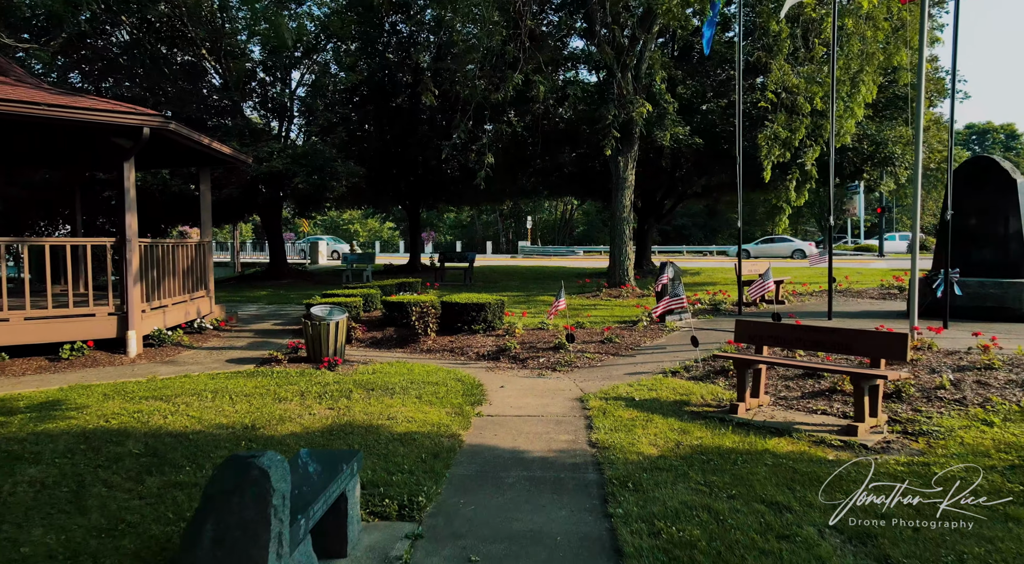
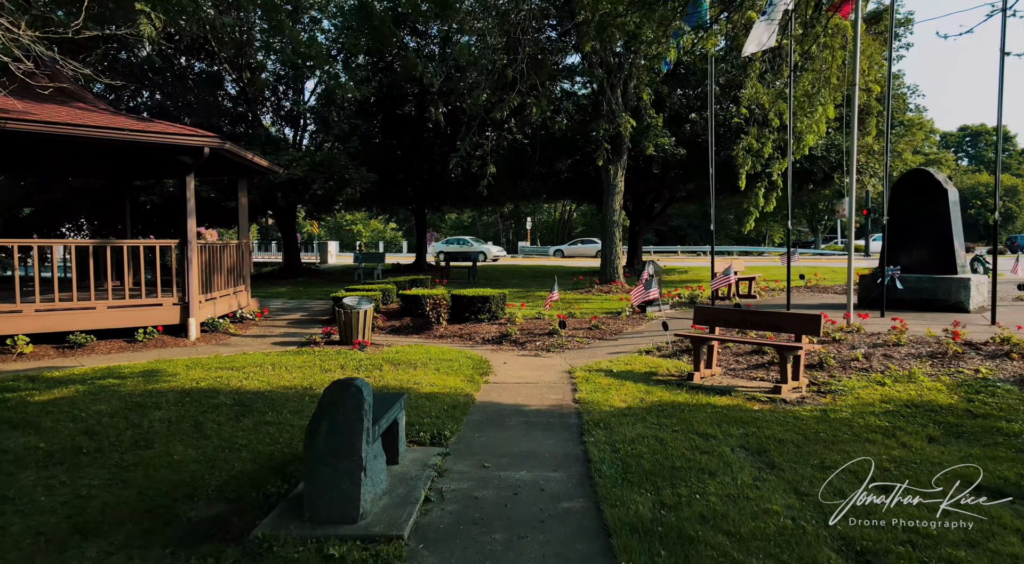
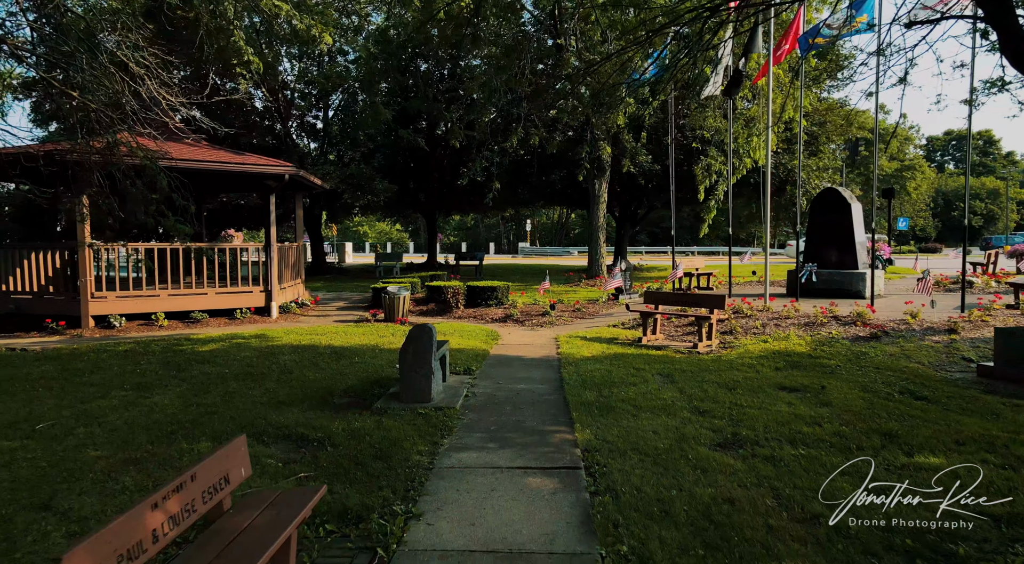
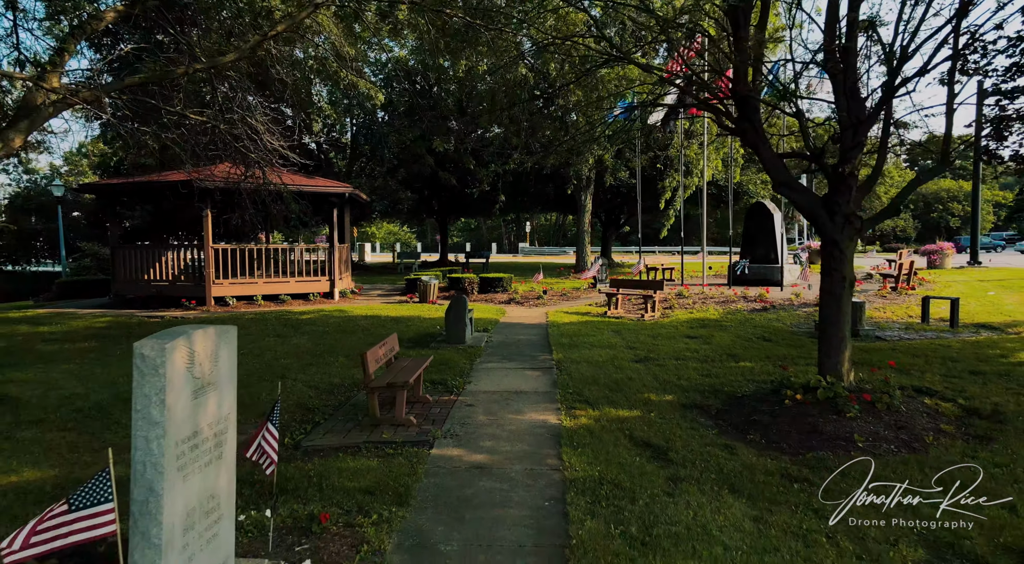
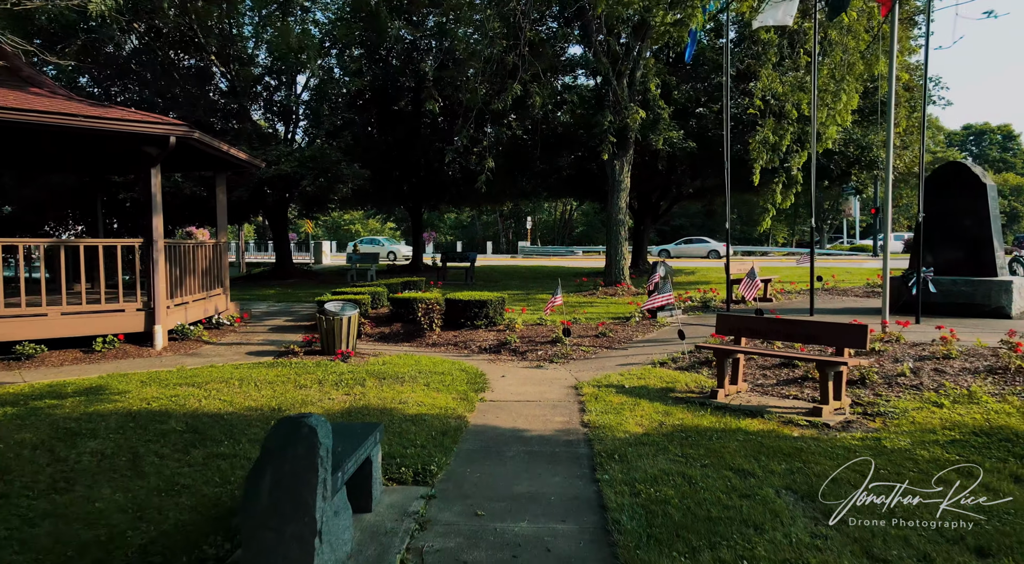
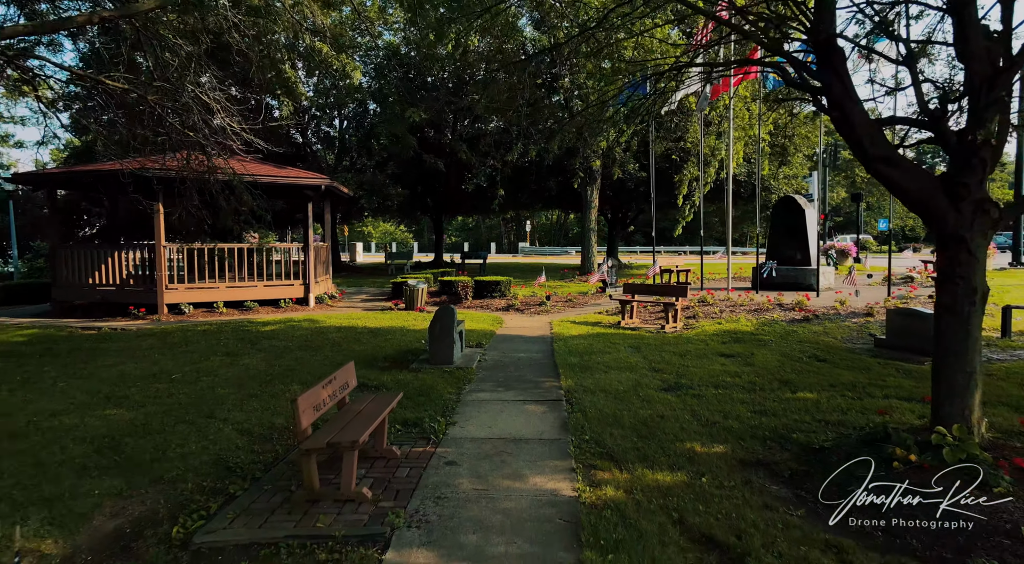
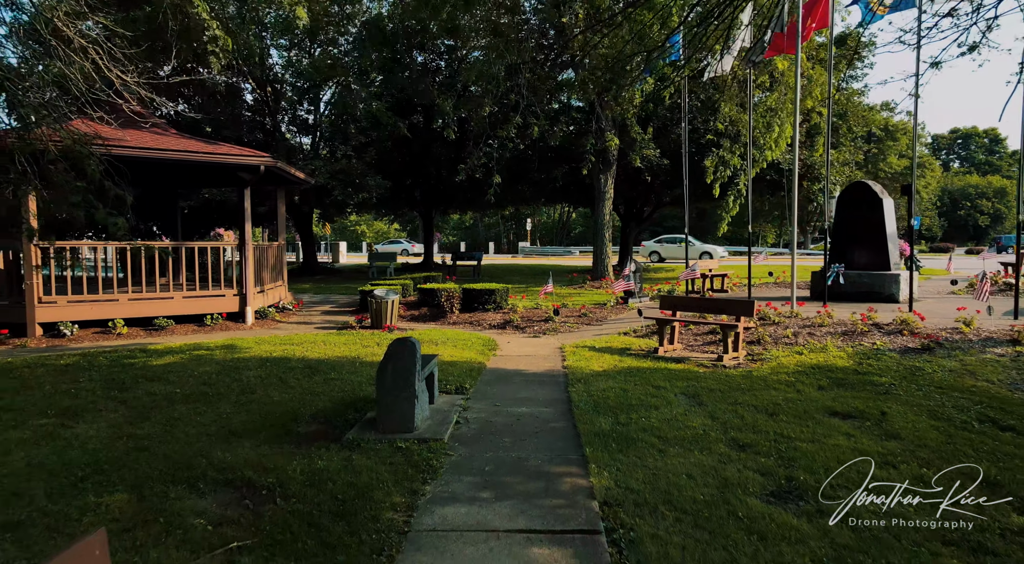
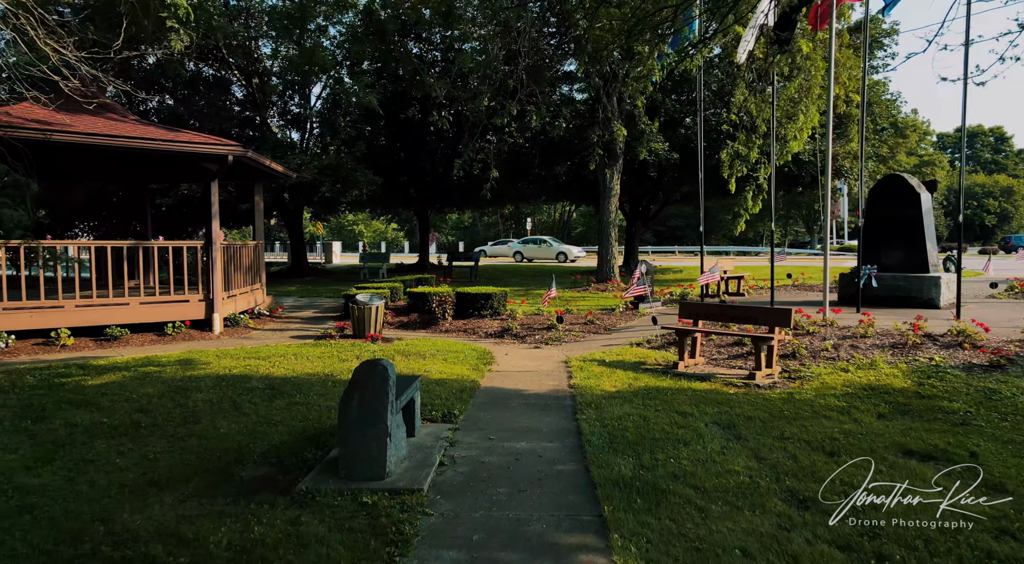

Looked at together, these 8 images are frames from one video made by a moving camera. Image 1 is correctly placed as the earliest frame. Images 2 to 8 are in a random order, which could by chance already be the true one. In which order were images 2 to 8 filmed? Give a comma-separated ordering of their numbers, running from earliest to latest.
5, 2, 8, 7, 3, 6, 4
